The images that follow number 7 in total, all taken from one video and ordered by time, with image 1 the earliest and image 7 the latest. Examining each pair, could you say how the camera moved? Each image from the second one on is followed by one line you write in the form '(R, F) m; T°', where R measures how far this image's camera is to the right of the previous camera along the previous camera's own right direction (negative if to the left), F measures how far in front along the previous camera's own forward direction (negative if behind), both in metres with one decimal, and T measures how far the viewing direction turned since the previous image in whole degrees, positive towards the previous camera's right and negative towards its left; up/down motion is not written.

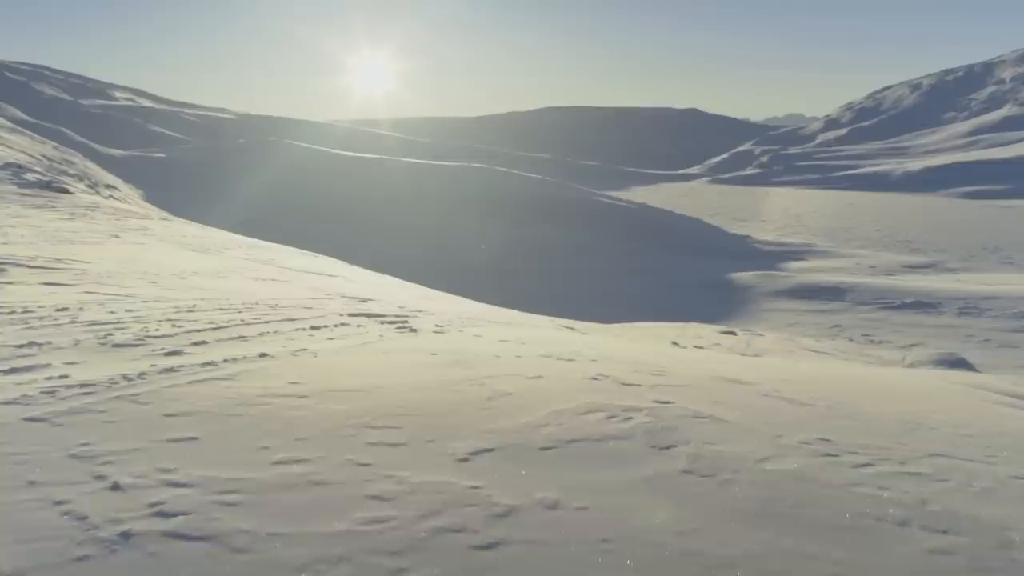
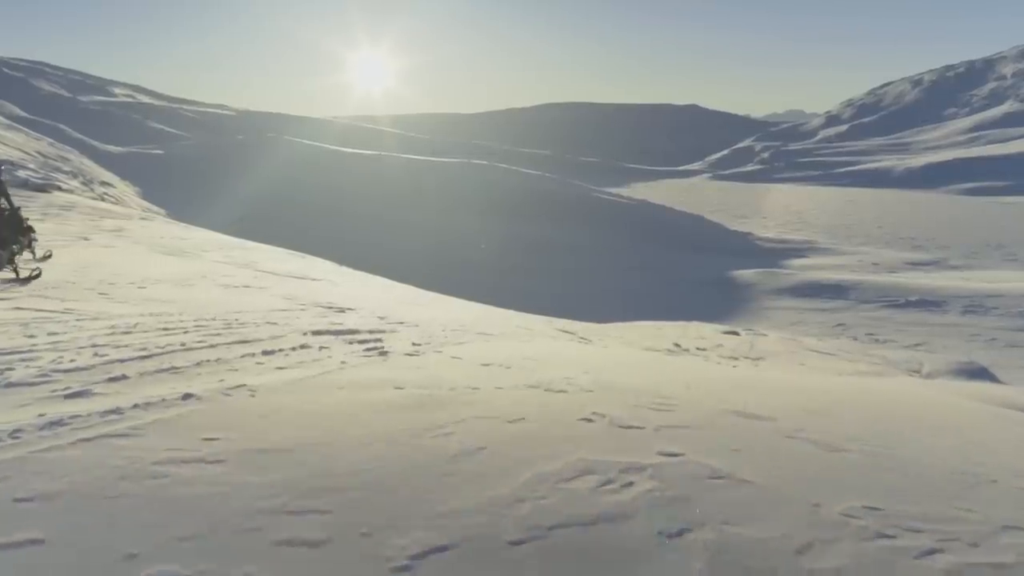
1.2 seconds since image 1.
(+0.1, +0.5) m; 0°
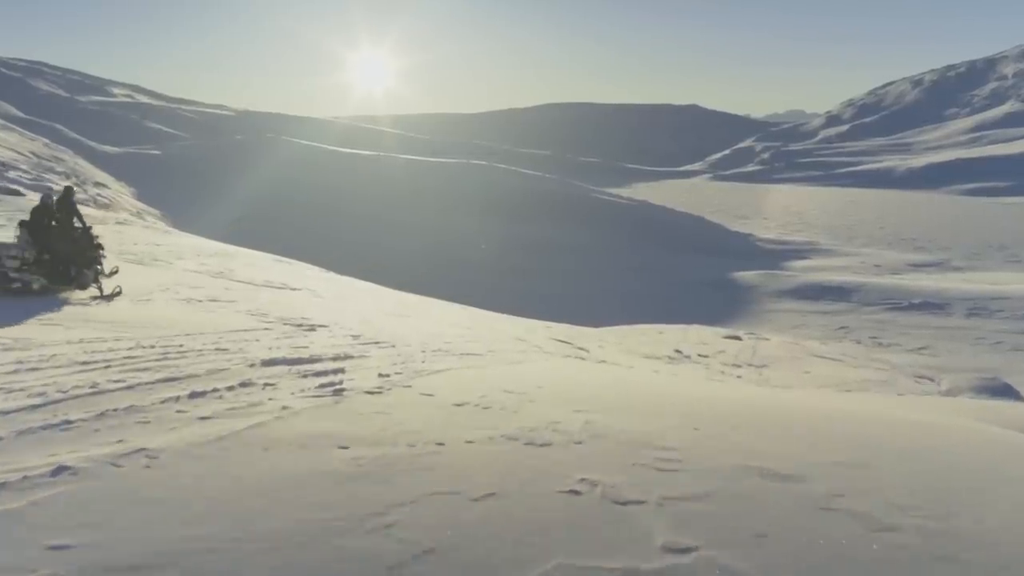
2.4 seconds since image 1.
(+0.1, +0.5) m; 0°
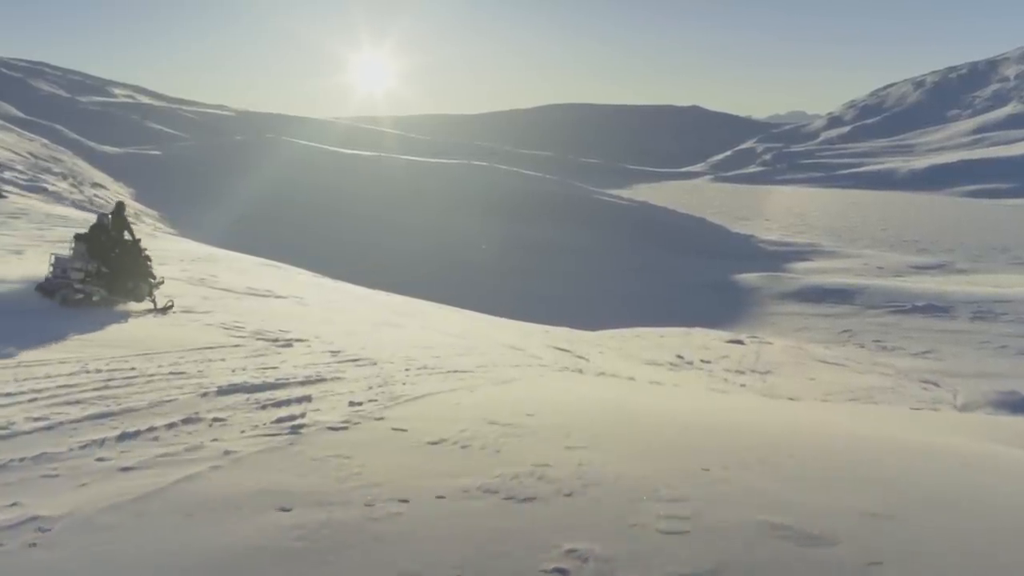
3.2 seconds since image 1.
(+0.1, +0.4) m; 0°
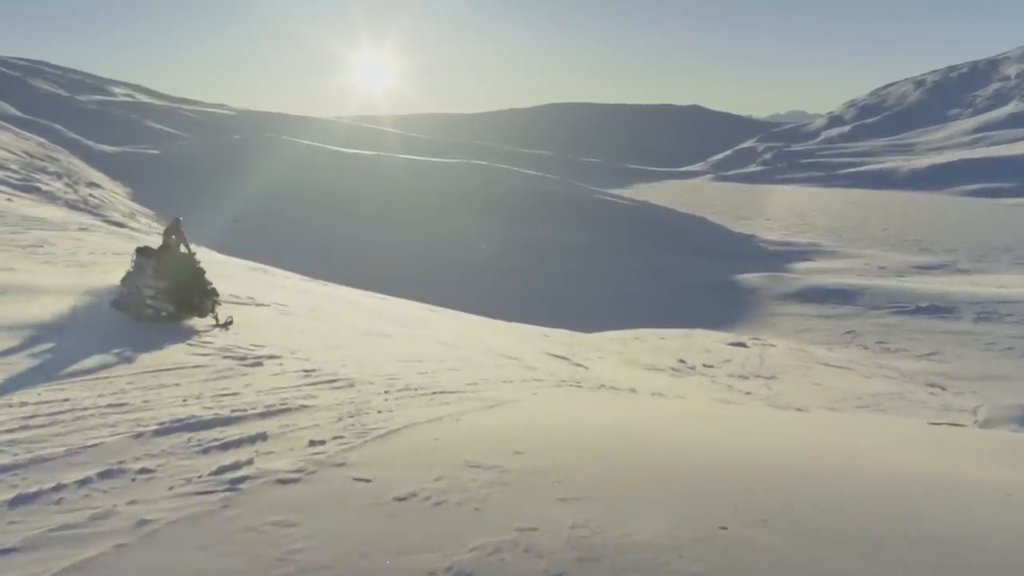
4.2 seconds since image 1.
(0.0, +0.4) m; 0°
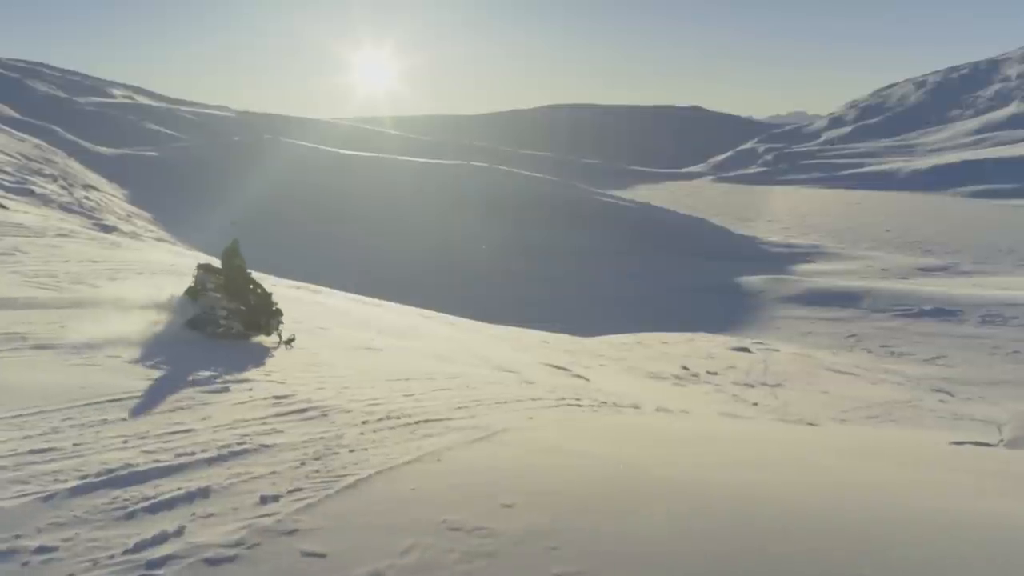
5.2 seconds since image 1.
(0.0, +0.4) m; 0°
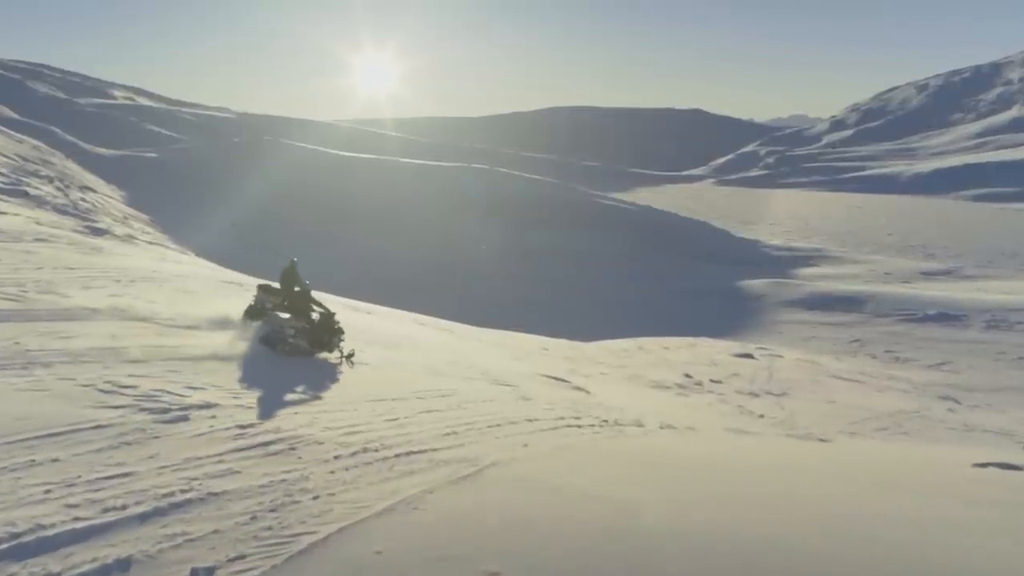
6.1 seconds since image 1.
(0.0, +0.4) m; 0°
